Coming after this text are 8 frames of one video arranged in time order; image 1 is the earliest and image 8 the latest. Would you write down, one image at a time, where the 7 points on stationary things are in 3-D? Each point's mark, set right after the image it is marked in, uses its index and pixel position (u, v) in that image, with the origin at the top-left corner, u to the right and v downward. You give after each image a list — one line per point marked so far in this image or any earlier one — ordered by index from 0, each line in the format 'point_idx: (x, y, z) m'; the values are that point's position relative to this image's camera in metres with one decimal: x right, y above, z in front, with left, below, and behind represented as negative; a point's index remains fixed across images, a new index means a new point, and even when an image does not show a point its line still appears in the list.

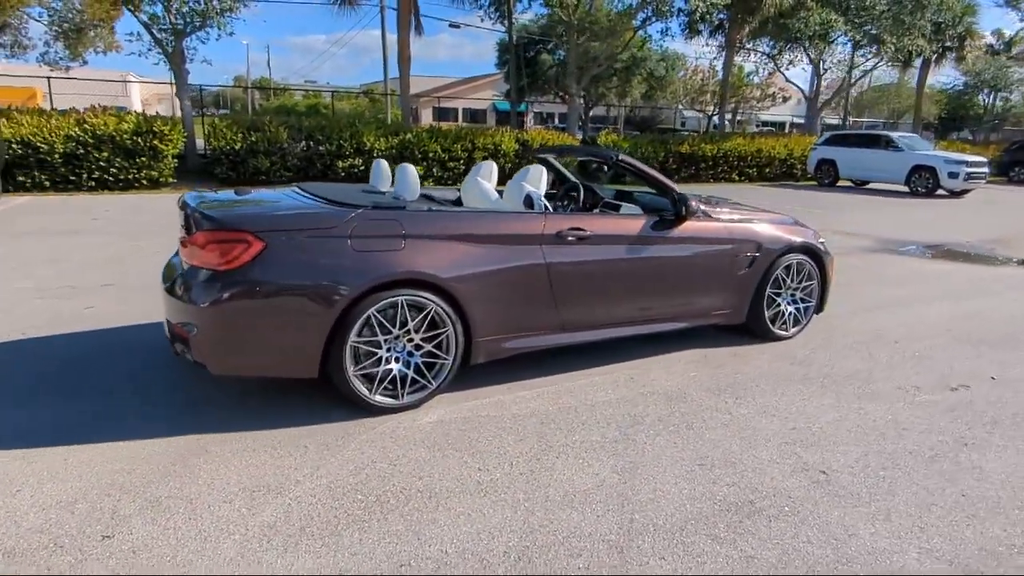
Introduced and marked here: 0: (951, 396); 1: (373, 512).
0: (+3.2, -0.8, +4.4) m
1: (-0.7, -1.1, +2.9) m
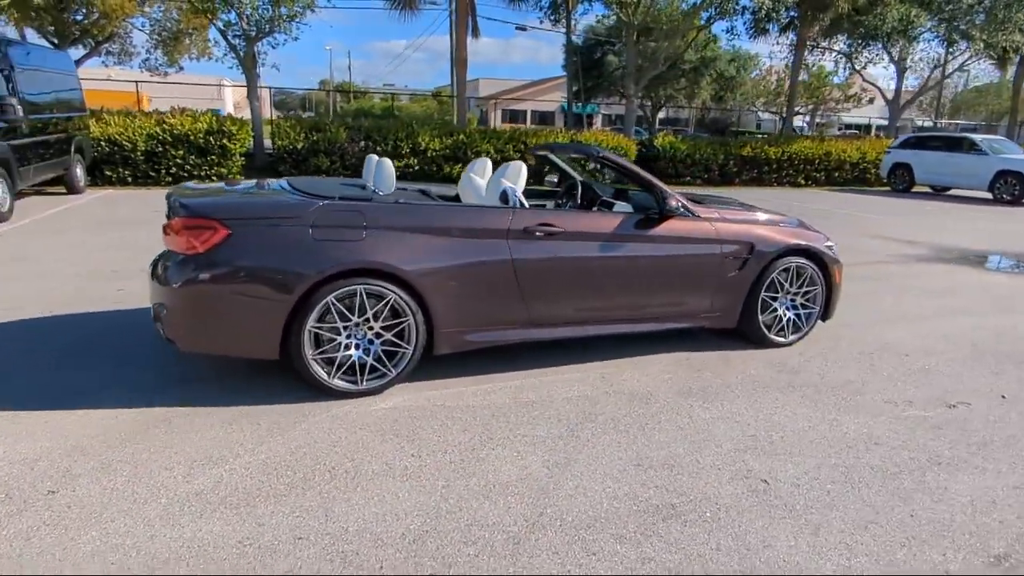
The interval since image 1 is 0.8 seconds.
0: (+2.9, -0.8, +4.1) m
1: (-1.1, -1.0, +3.1) m
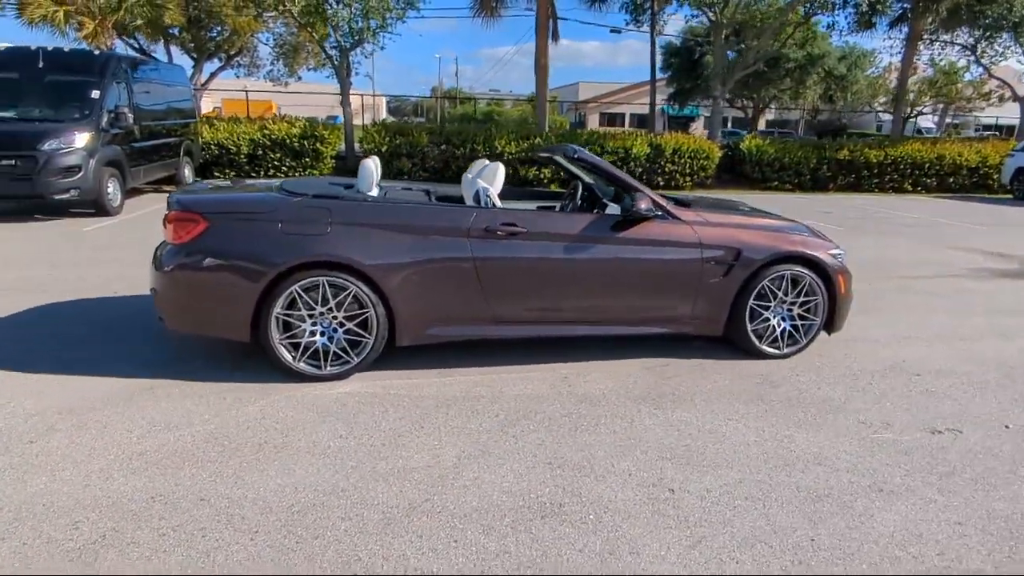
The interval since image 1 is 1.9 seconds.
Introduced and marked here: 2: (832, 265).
0: (+2.5, -0.9, +3.7) m
1: (-1.6, -0.9, +3.4) m
2: (+2.6, +0.2, +4.9) m
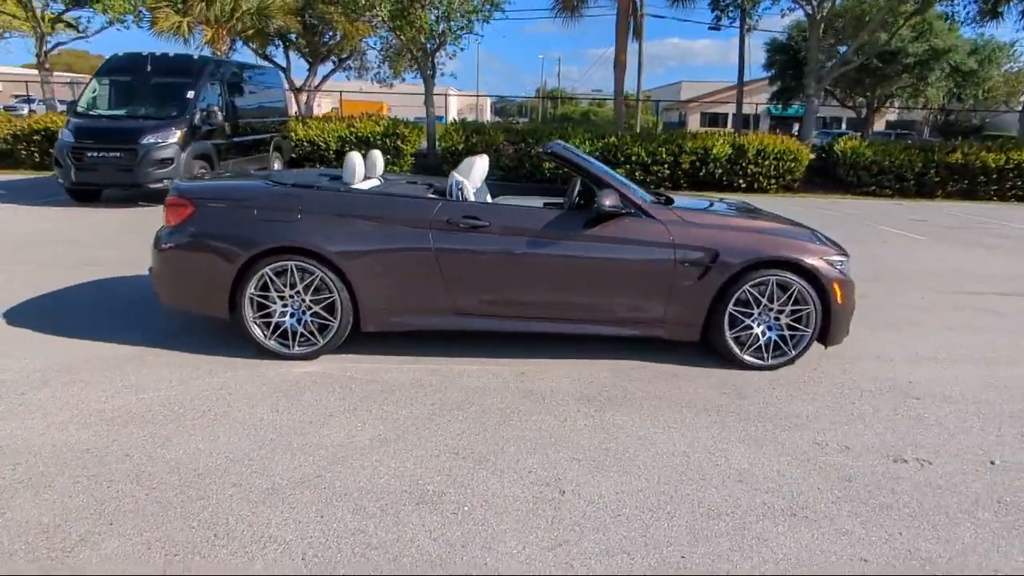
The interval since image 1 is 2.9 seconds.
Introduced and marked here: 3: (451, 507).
0: (+2.0, -1.0, +3.4) m
1: (-2.1, -0.8, +3.7) m
2: (+2.3, +0.1, +4.5) m
3: (-0.3, -1.1, +2.9) m
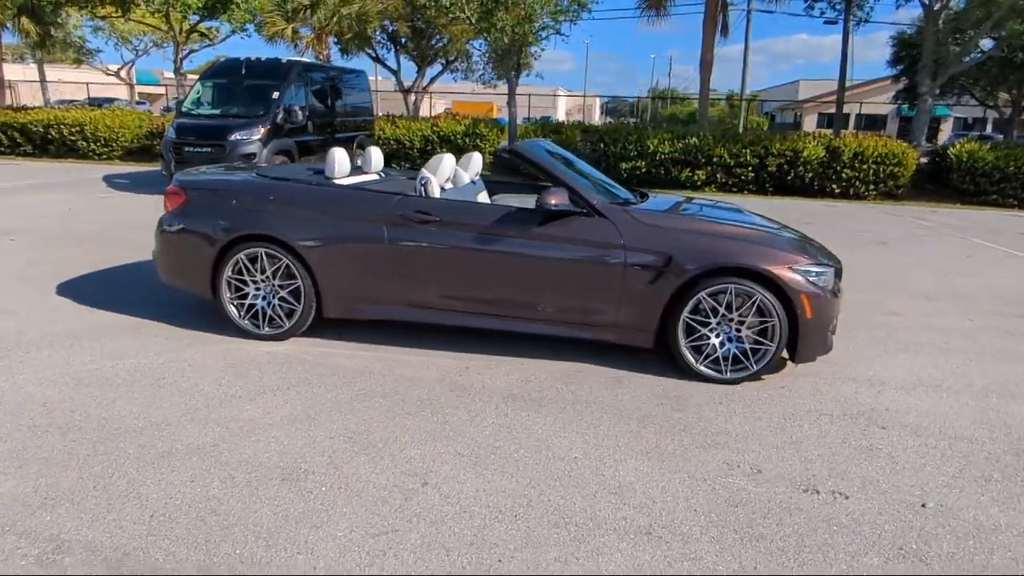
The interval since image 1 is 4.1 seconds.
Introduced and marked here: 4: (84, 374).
0: (+1.3, -1.0, +3.1) m
1: (-2.7, -0.7, +4.1) m
2: (+1.9, 0.0, +4.2) m
3: (-1.0, -1.0, +3.0) m
4: (-3.0, -0.6, +4.2) m
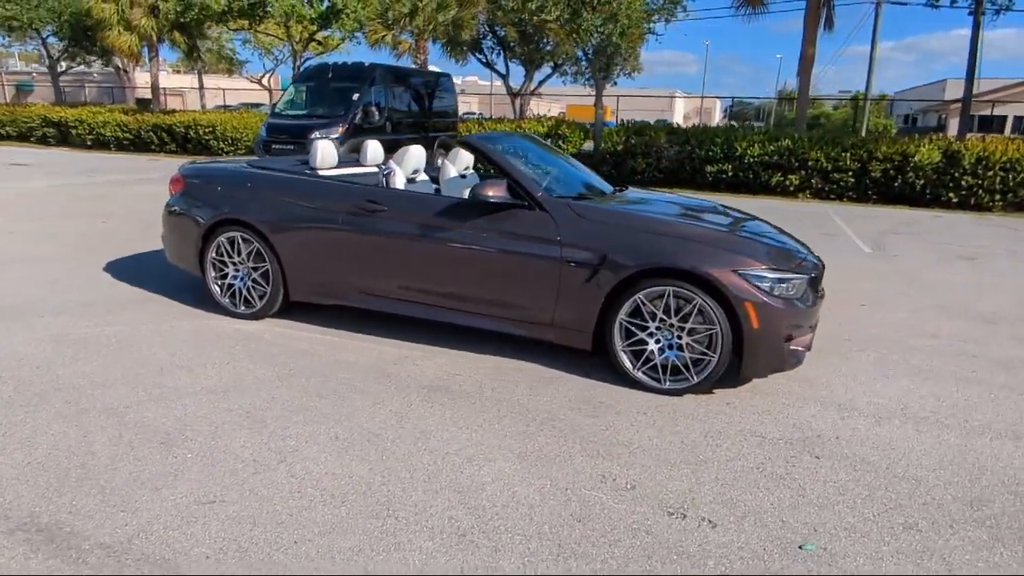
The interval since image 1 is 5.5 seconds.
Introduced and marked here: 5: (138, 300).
0: (+0.6, -1.0, +2.8) m
1: (-3.2, -0.4, +4.6) m
2: (+1.4, 0.0, +3.7) m
3: (-1.7, -0.9, +3.2) m
4: (-3.5, -0.4, +4.7) m
5: (-3.5, -0.1, +5.7) m
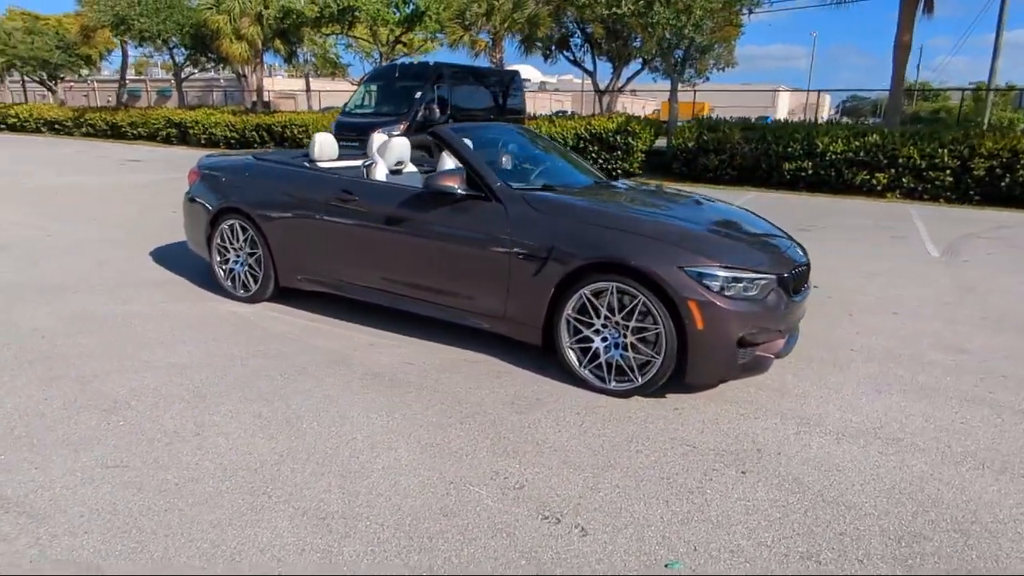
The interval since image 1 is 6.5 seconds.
0: (0.0, -1.0, +2.7) m
1: (-3.4, -0.3, +5.0) m
2: (+1.0, 0.0, +3.5) m
3: (-2.2, -0.7, +3.4) m
4: (-3.7, -0.2, +5.2) m
5: (-3.6, +0.1, +6.2) m
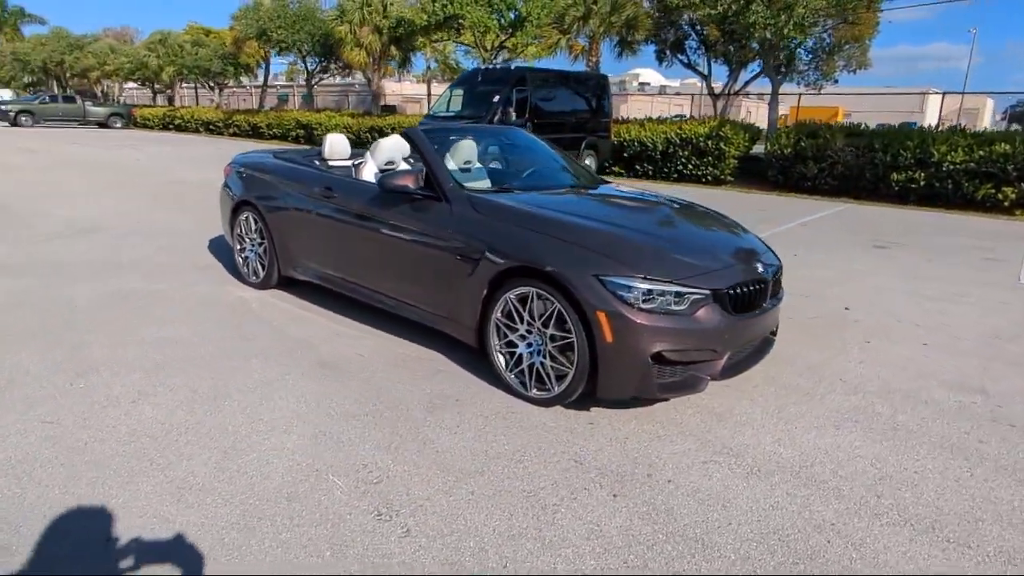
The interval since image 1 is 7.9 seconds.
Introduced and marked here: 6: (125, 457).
0: (-0.7, -1.0, +2.7) m
1: (-3.6, -0.1, +5.6) m
2: (+0.5, 0.0, +3.3) m
3: (-2.8, -0.6, +3.8) m
4: (-3.8, 0.0, +5.9) m
5: (-3.5, +0.2, +6.8) m
6: (-1.9, -0.9, +3.0) m
